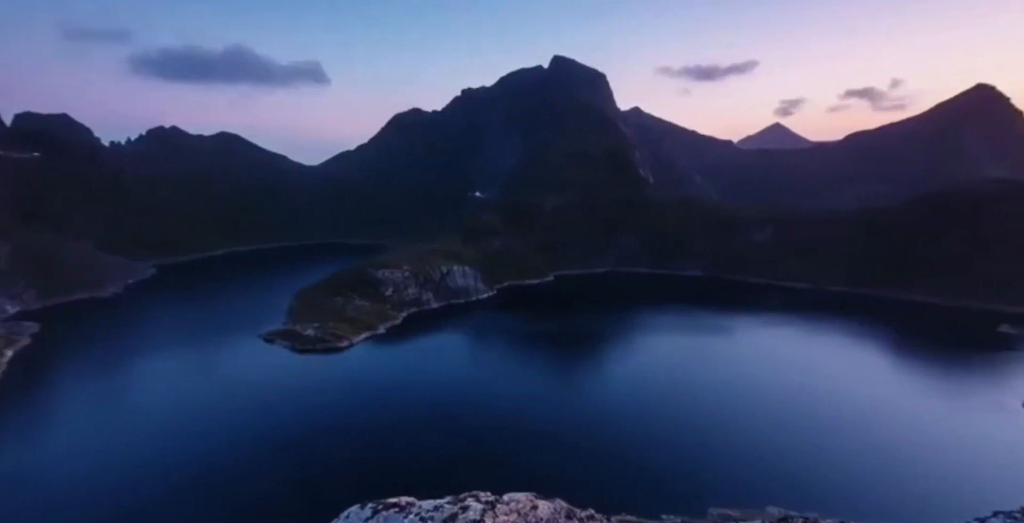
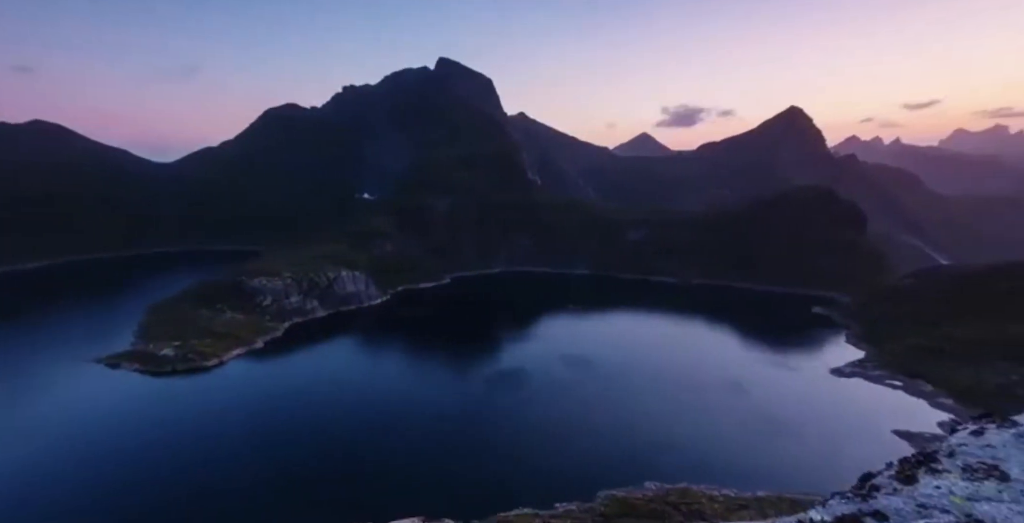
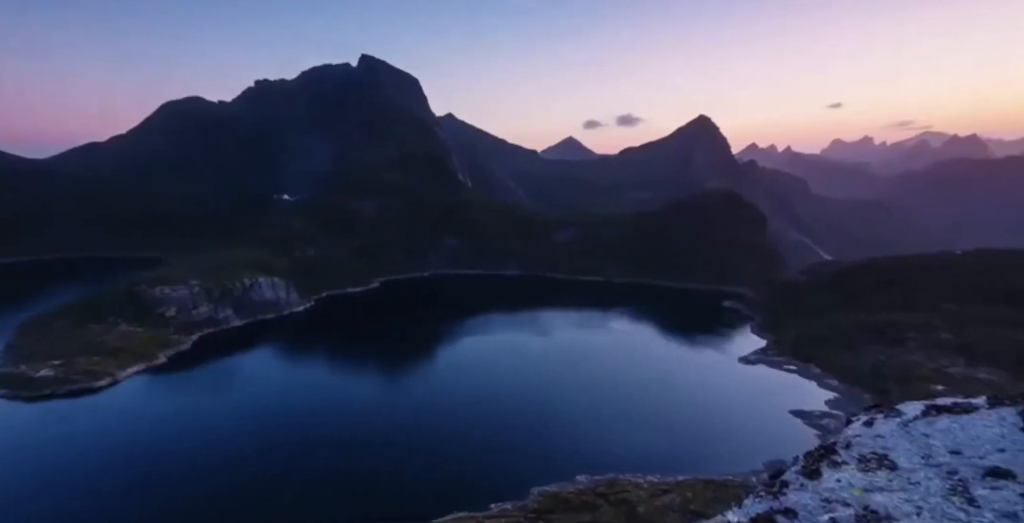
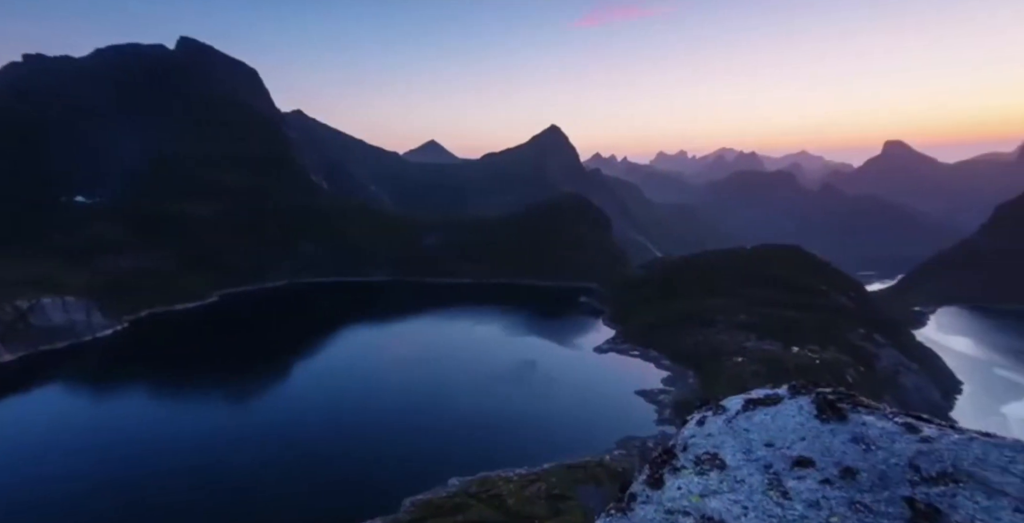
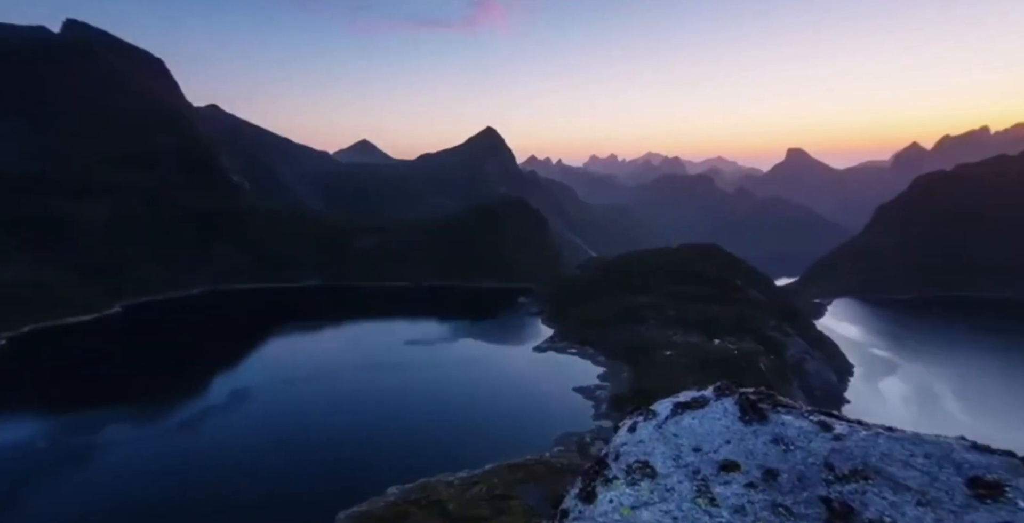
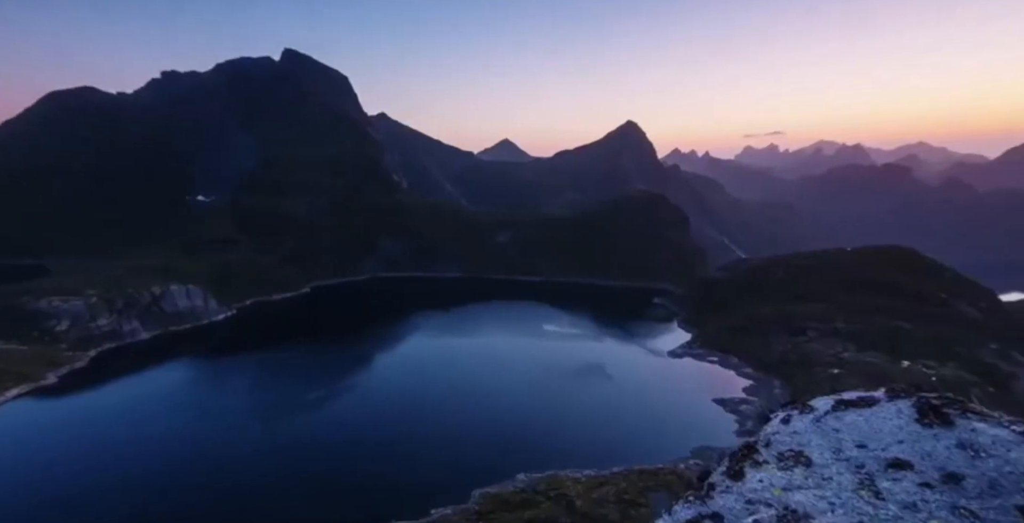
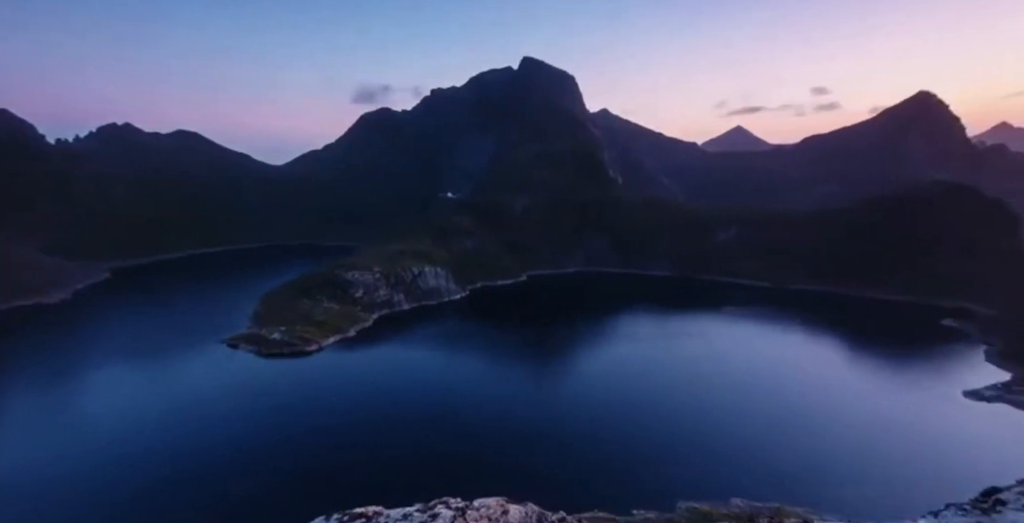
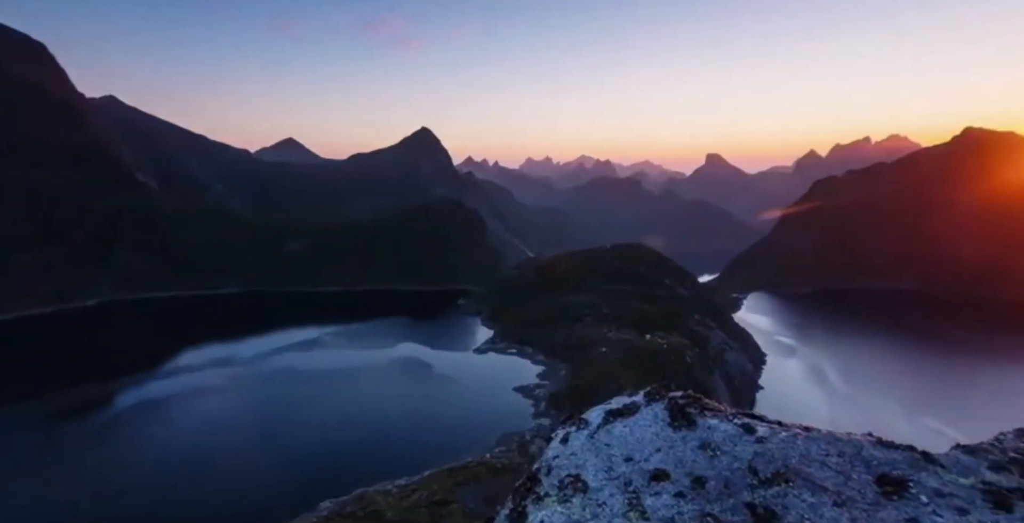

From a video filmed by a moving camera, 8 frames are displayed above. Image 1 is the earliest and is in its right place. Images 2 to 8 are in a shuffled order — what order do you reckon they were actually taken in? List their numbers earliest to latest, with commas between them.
7, 2, 3, 6, 4, 5, 8
